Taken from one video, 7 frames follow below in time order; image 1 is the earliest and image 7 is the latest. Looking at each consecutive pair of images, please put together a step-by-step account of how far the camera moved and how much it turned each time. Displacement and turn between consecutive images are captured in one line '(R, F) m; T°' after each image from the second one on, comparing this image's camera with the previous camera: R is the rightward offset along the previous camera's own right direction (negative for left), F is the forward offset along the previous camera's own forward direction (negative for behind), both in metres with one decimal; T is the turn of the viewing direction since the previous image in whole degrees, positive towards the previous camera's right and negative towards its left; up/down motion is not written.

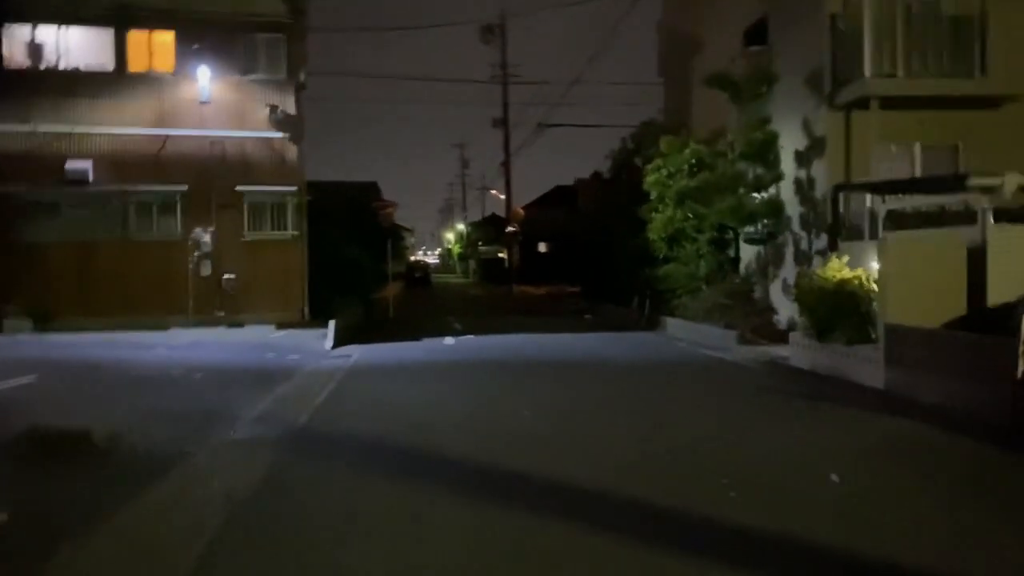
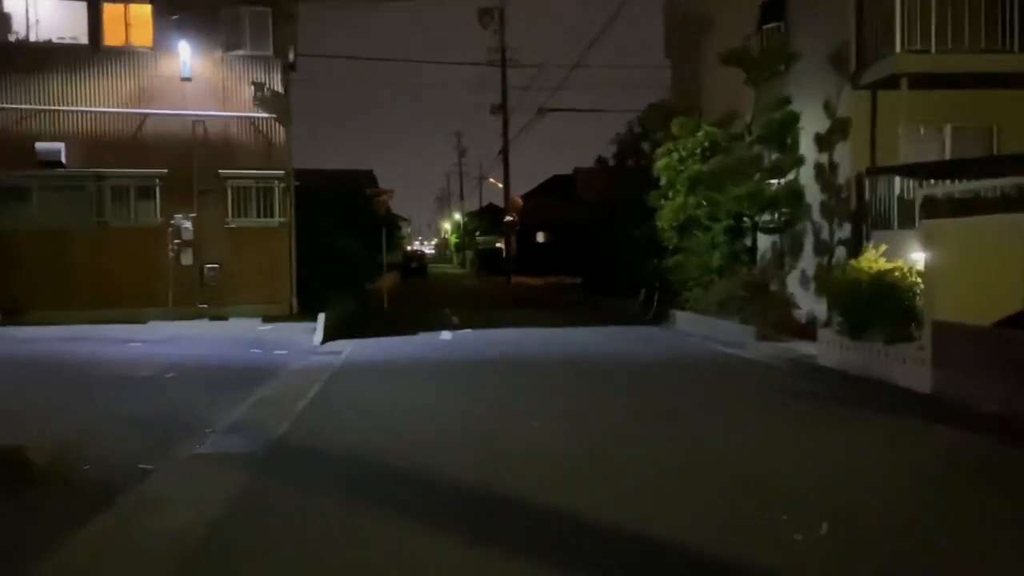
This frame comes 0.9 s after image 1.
(-0.1, +1.5) m; 0°
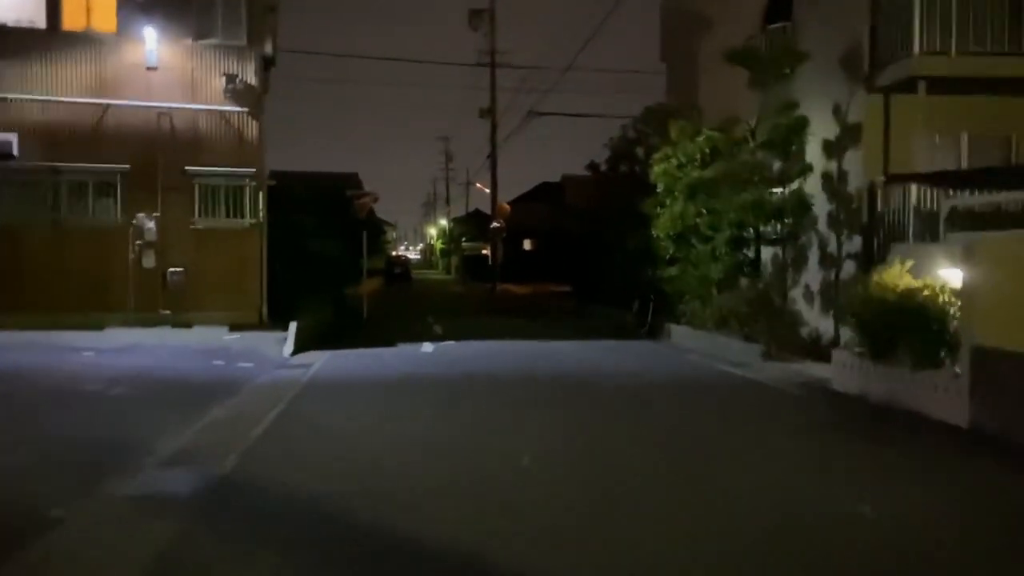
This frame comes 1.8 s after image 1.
(0.0, +1.5) m; +1°
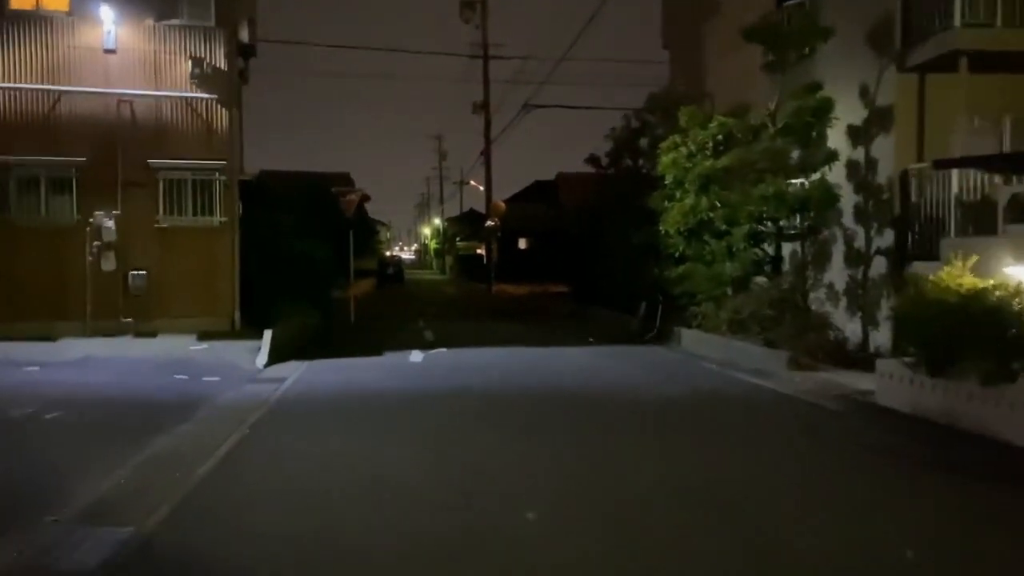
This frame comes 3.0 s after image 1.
(0.0, +1.9) m; 0°
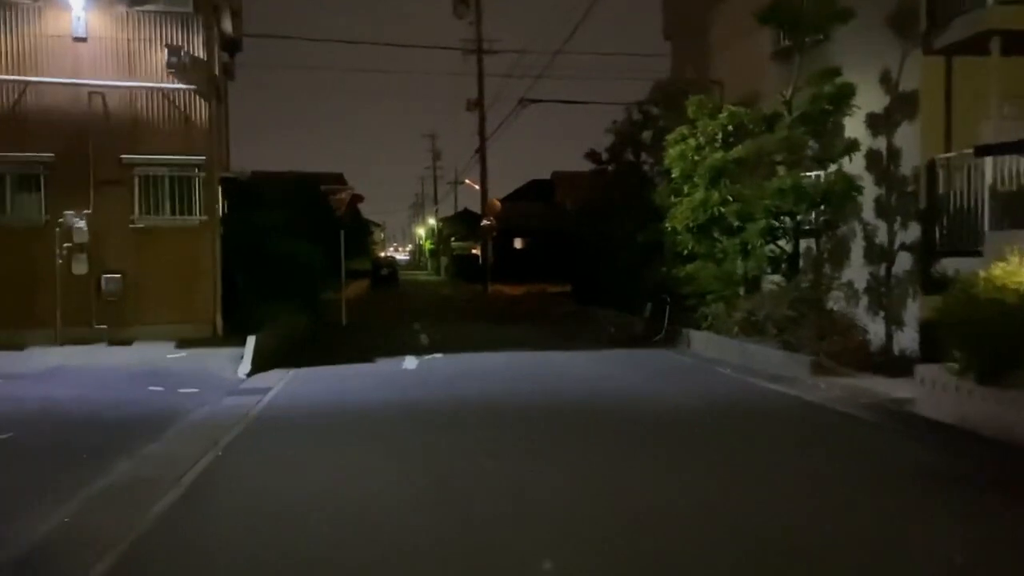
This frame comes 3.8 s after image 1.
(-0.1, +1.2) m; 0°
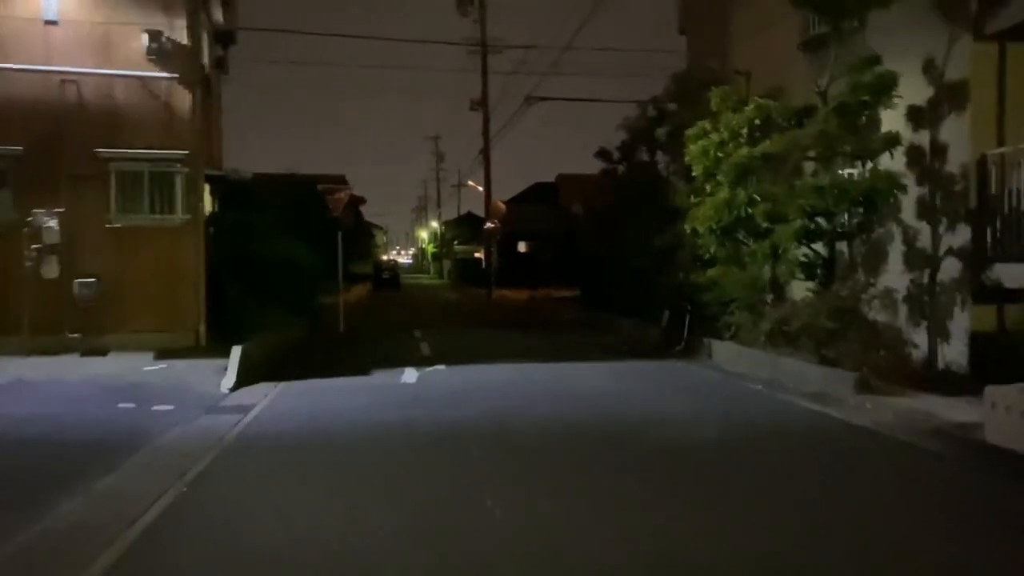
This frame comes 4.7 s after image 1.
(-0.1, +1.5) m; 0°
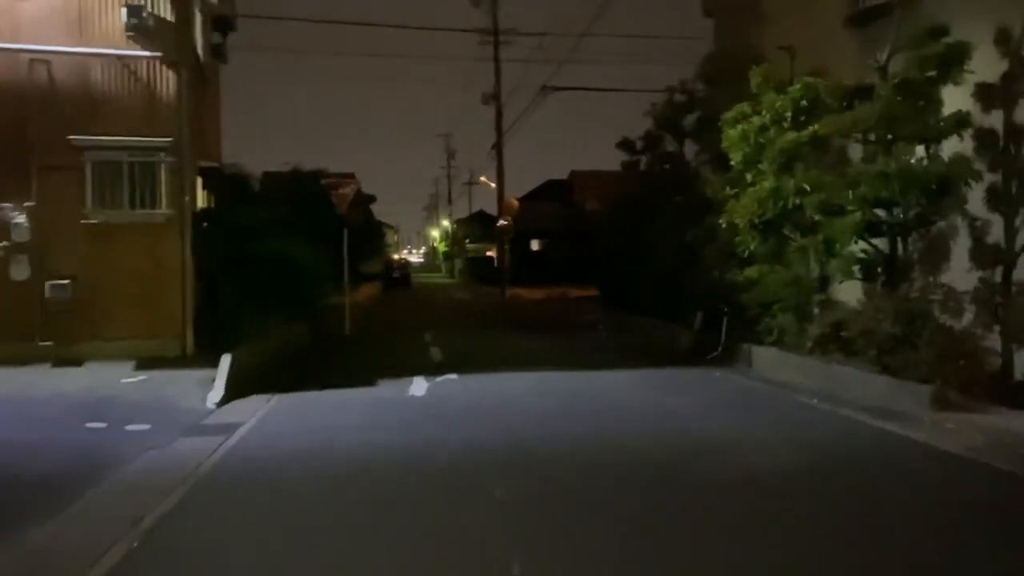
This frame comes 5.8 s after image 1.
(-0.1, +1.7) m; -1°
